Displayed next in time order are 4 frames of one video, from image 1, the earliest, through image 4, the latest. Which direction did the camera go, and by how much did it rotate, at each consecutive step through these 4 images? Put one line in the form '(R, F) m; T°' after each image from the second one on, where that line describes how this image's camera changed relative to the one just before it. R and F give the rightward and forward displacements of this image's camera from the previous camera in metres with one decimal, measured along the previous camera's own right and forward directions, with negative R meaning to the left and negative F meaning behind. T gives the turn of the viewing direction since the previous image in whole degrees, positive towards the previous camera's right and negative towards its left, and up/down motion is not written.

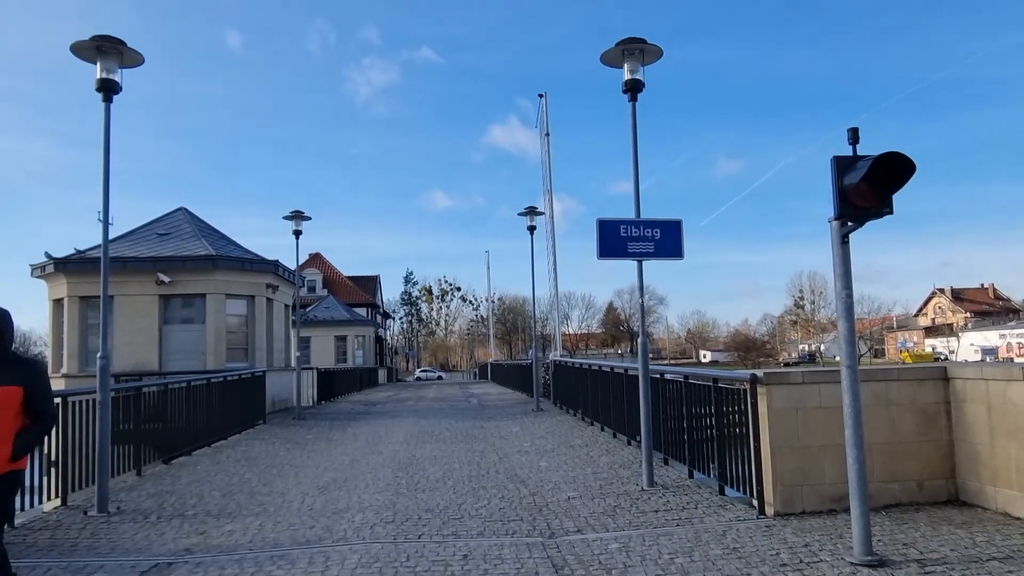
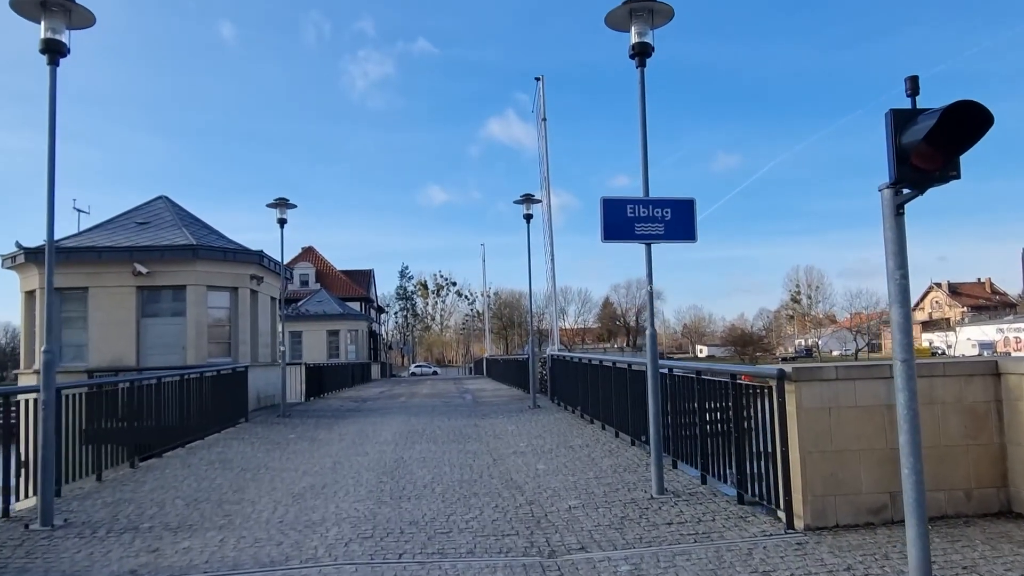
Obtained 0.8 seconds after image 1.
(0.0, +0.7) m; 0°
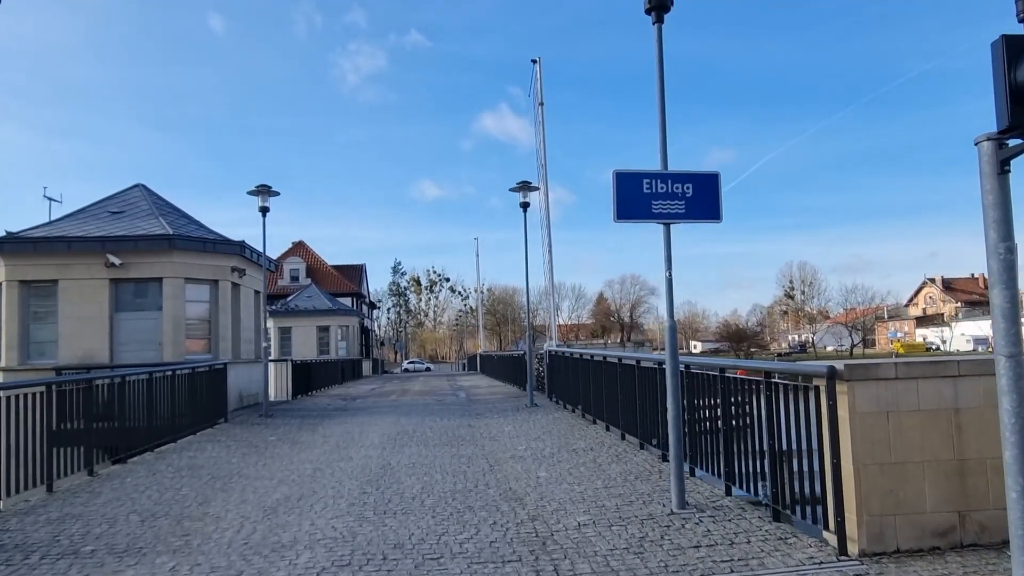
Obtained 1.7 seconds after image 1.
(0.0, +0.8) m; +1°
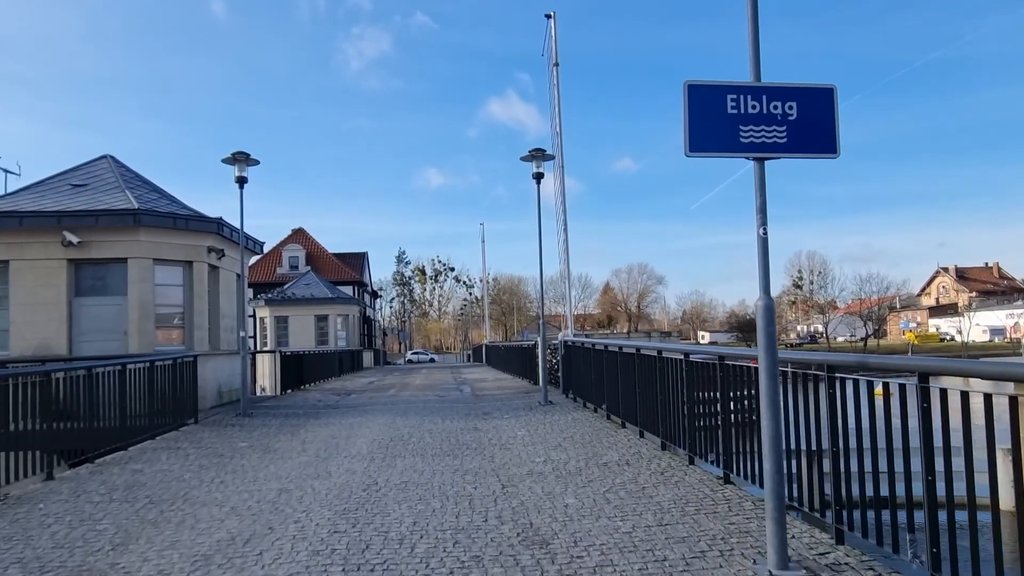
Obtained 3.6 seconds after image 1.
(-0.1, +1.7) m; 0°
